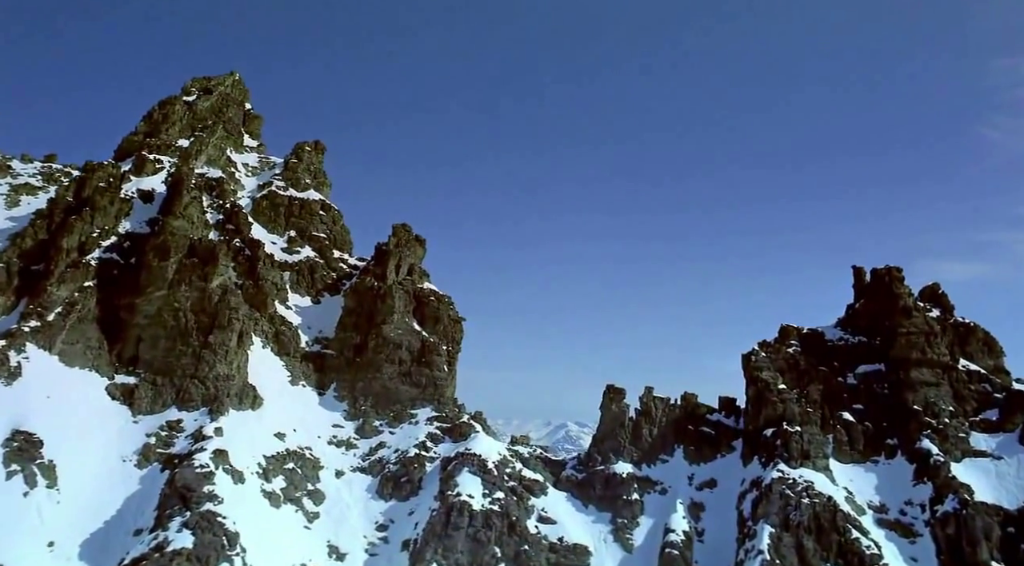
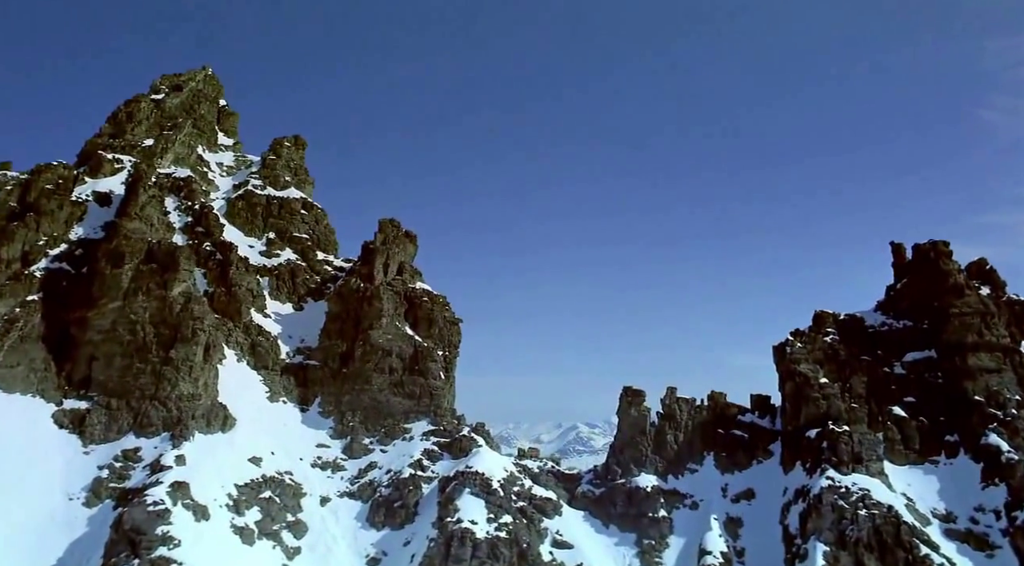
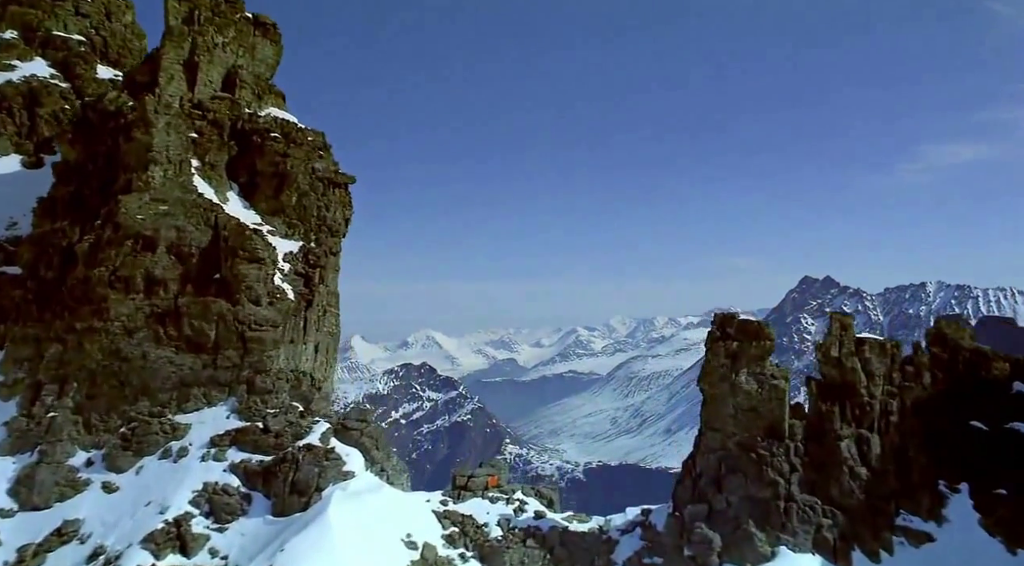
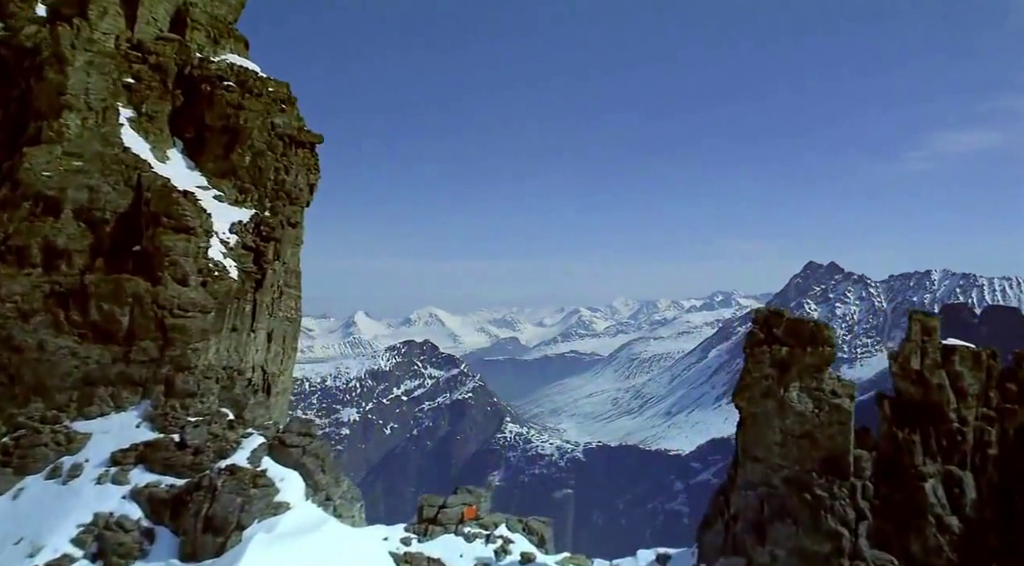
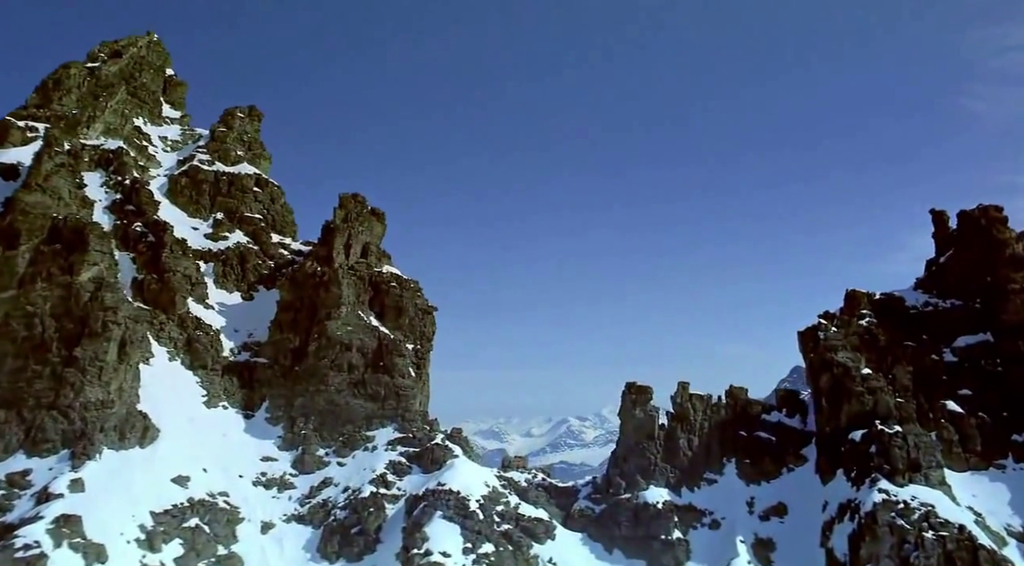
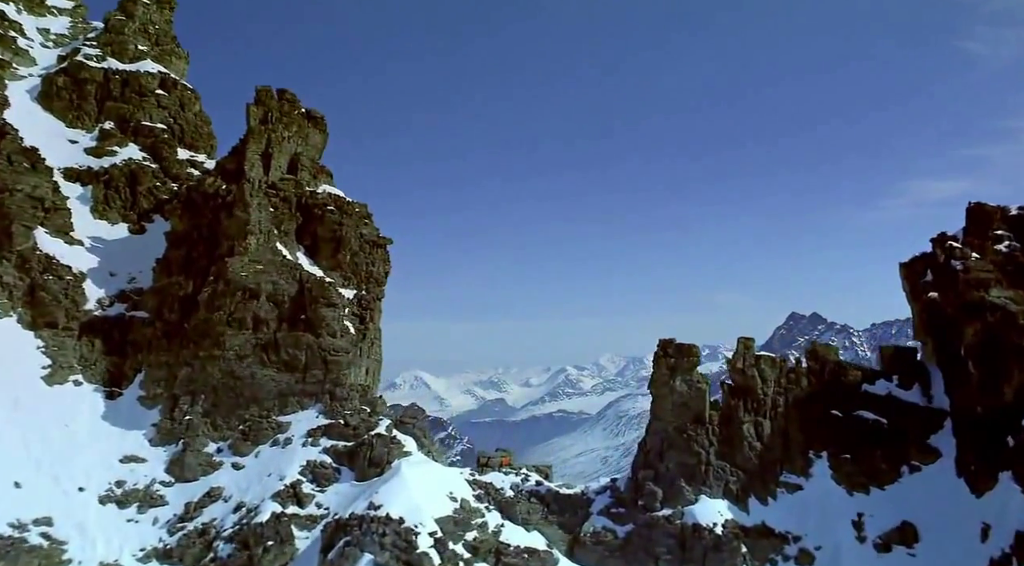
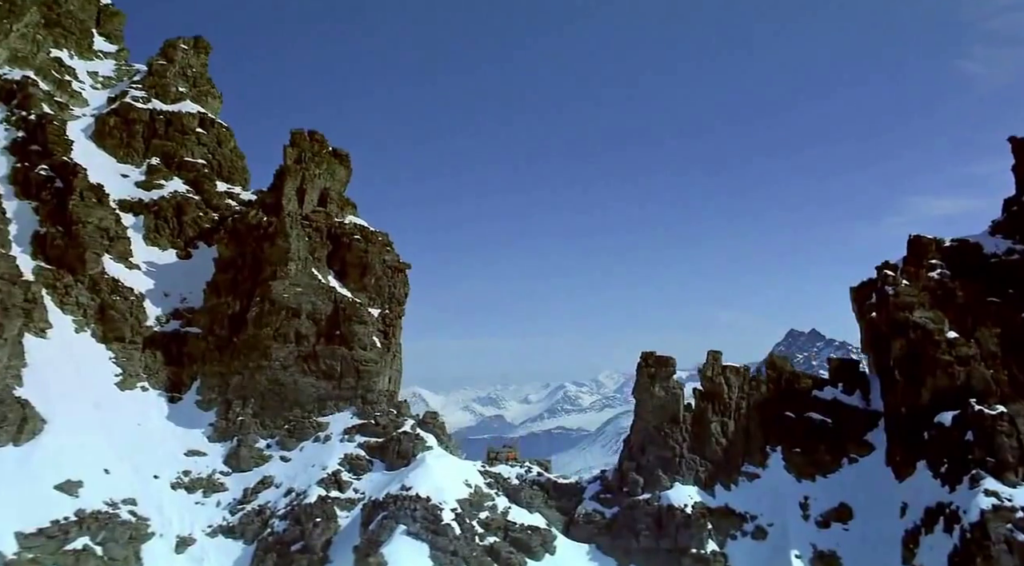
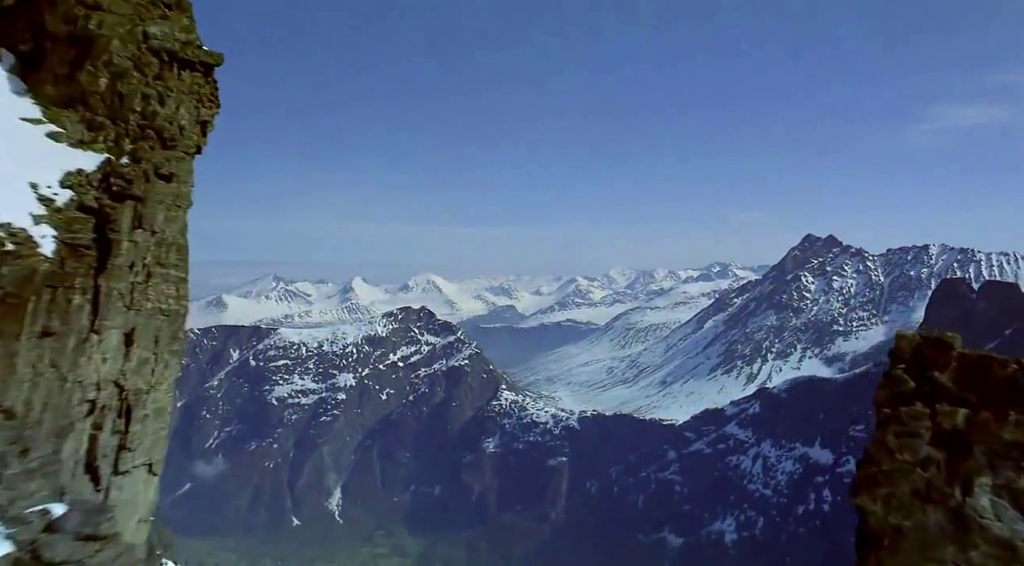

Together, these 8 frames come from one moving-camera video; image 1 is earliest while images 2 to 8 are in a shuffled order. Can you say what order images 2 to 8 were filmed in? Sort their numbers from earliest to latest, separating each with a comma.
2, 5, 7, 6, 3, 4, 8
